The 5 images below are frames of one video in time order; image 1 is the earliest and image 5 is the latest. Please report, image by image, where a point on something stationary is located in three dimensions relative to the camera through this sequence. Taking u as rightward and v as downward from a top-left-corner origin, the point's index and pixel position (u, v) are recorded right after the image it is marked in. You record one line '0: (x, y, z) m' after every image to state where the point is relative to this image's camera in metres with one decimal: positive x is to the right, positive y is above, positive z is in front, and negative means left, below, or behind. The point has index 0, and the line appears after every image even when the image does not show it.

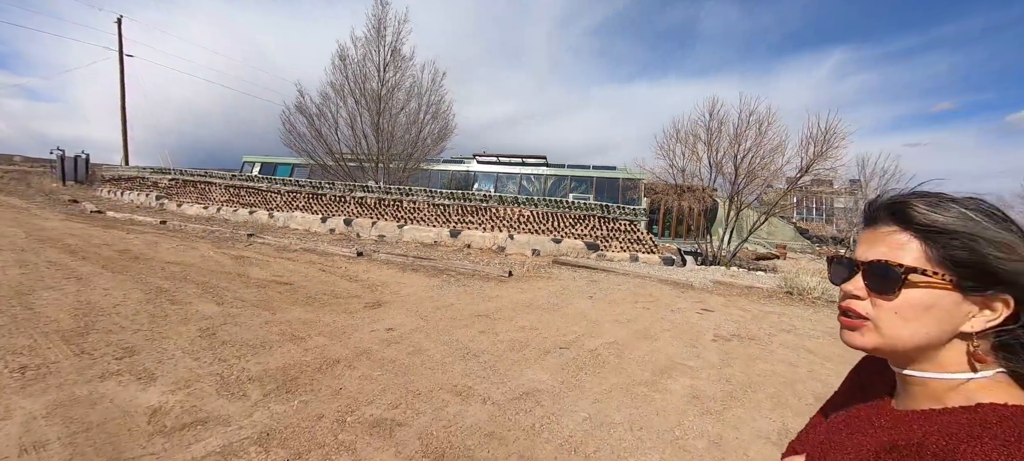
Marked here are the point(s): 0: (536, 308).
0: (+0.3, -1.2, +5.9) m
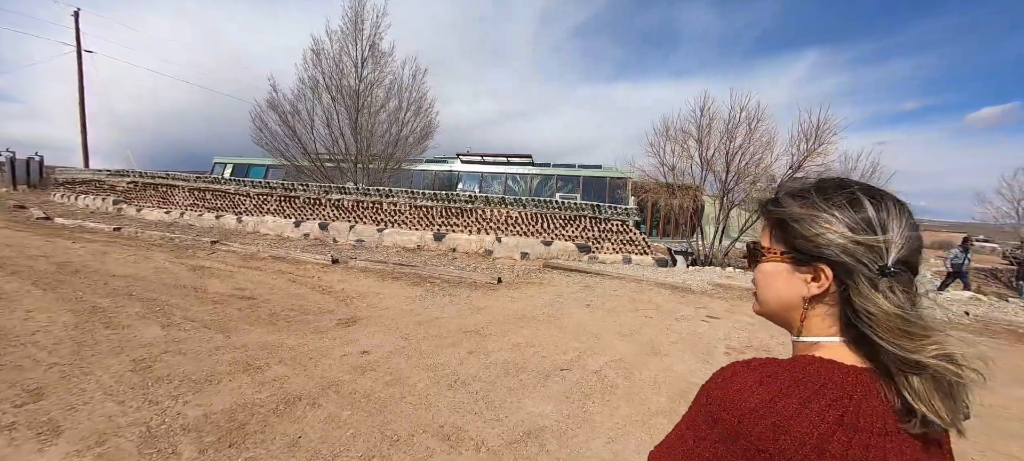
0: (+0.2, -1.2, +5.3) m
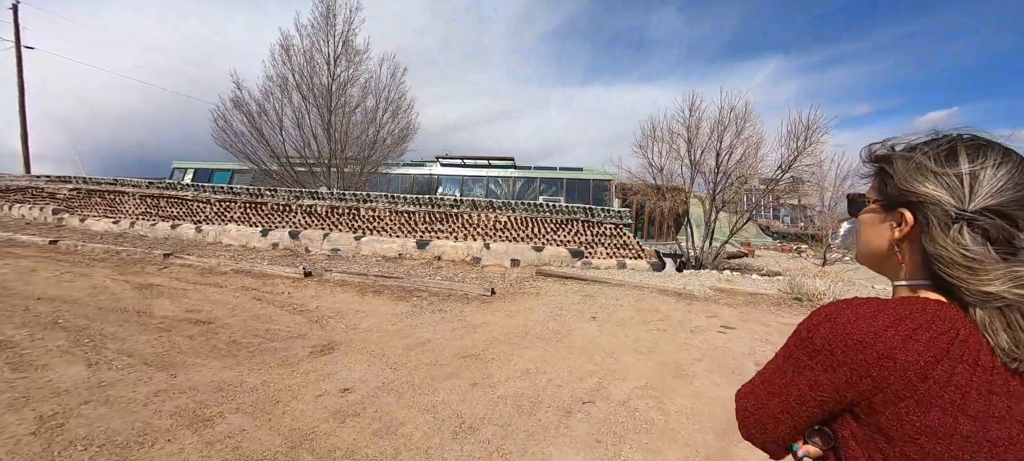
0: (+0.3, -1.3, +4.7) m
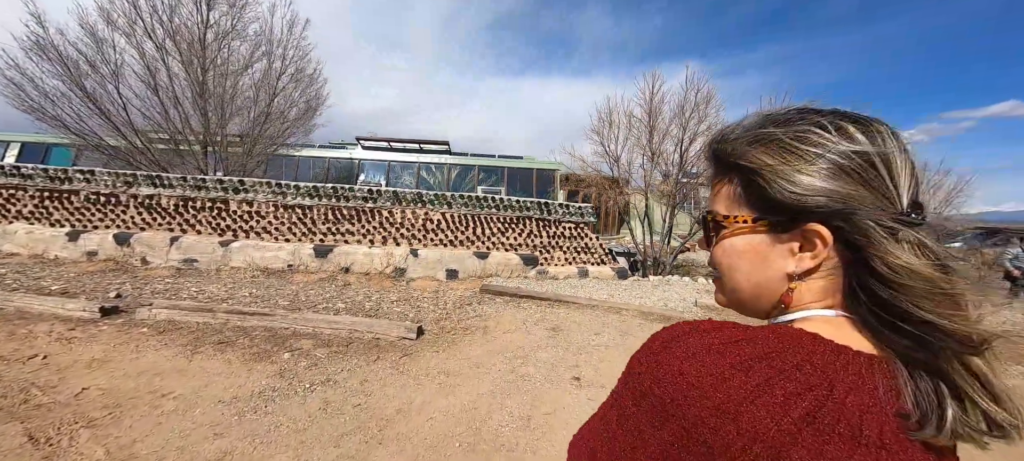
0: (-0.2, -1.5, +2.6) m
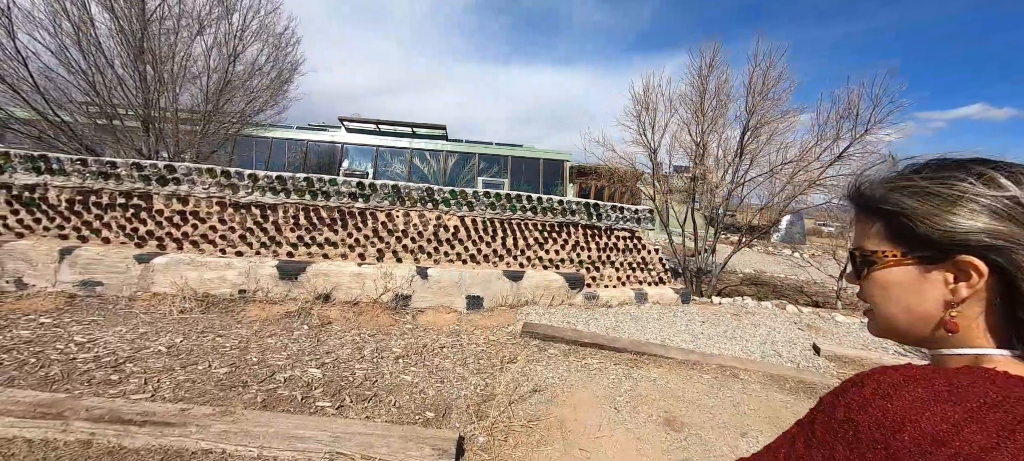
0: (+0.6, -1.7, +0.7) m
